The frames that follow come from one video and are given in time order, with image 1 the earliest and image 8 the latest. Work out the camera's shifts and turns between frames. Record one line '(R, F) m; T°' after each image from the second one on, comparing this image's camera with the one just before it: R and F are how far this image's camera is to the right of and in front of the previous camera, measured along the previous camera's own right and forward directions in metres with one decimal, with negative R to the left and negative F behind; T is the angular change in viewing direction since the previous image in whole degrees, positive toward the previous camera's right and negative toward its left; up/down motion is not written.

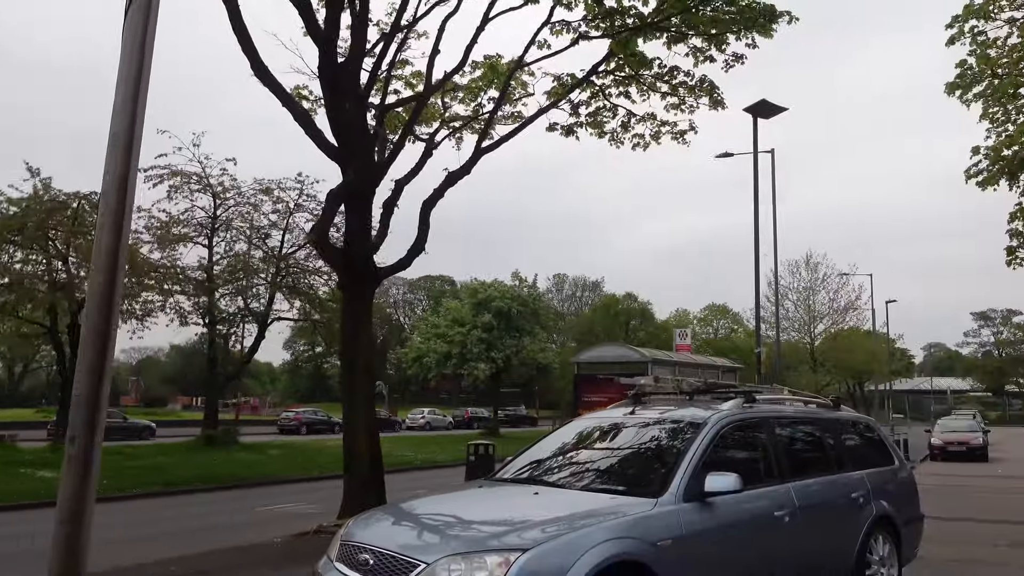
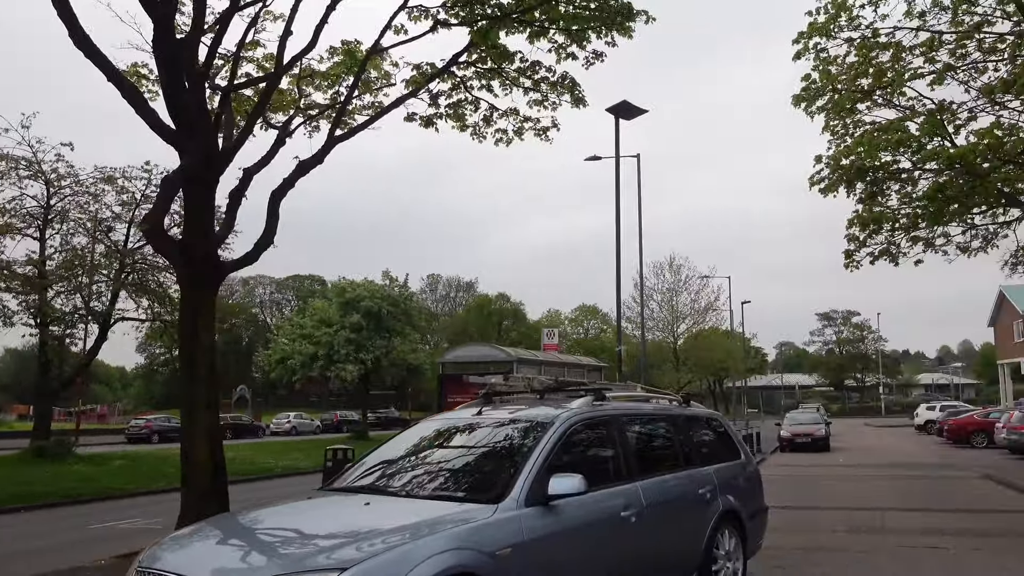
(+0.2, +0.3) m; +9°
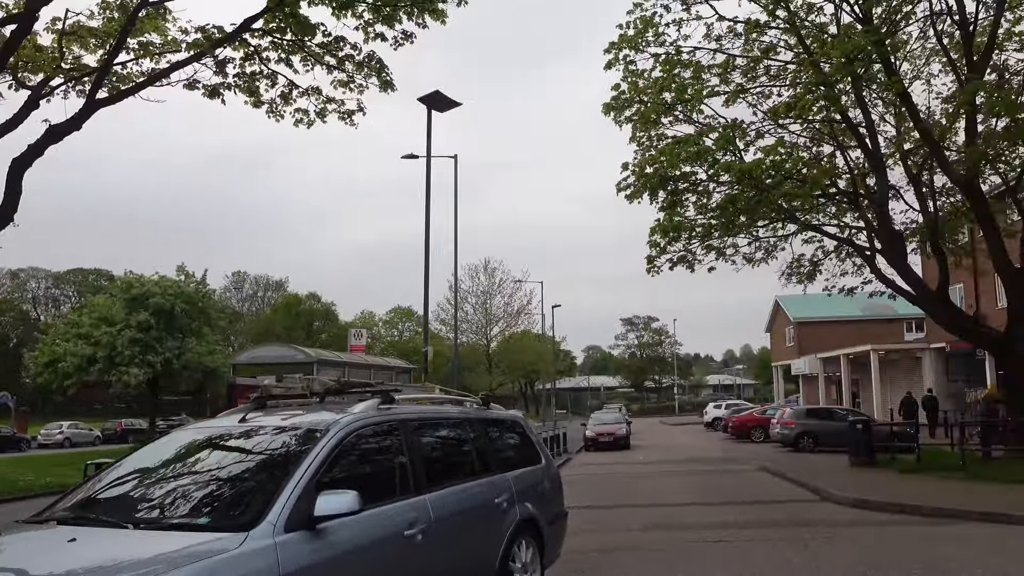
(+0.2, +0.5) m; +14°
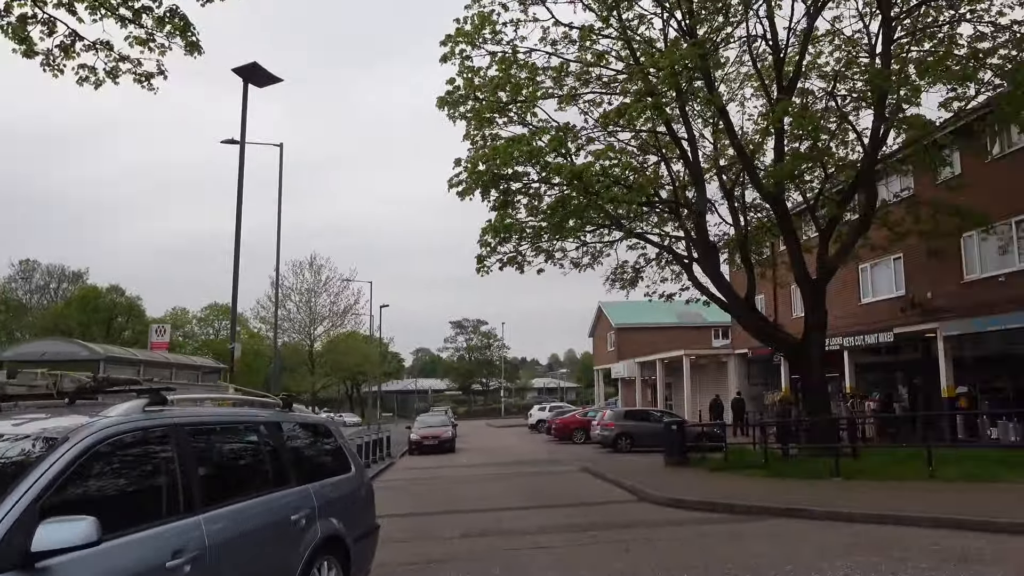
(+0.1, +0.5) m; +13°
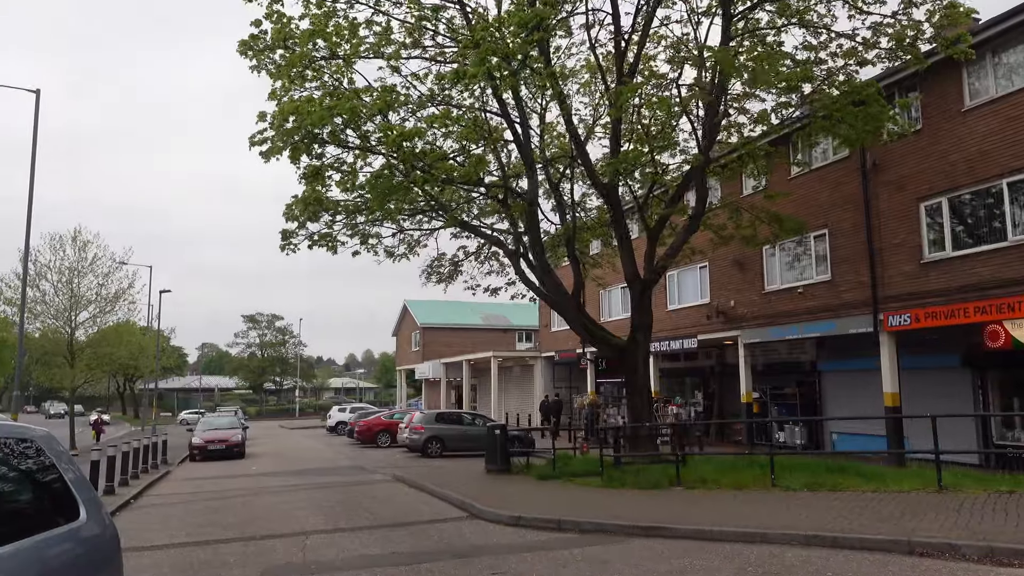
(-0.2, +1.6) m; +15°
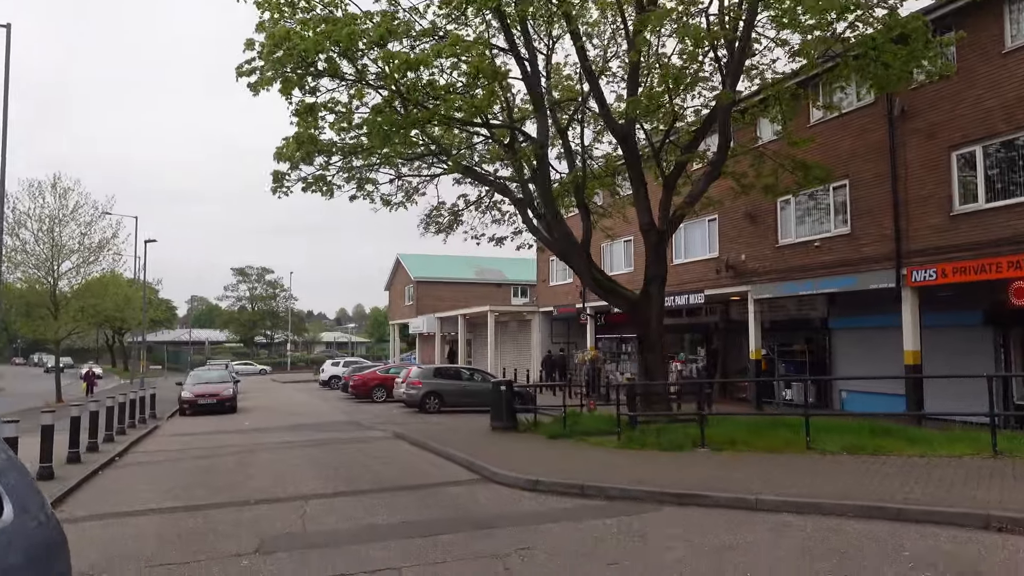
(-0.3, +0.9) m; +1°
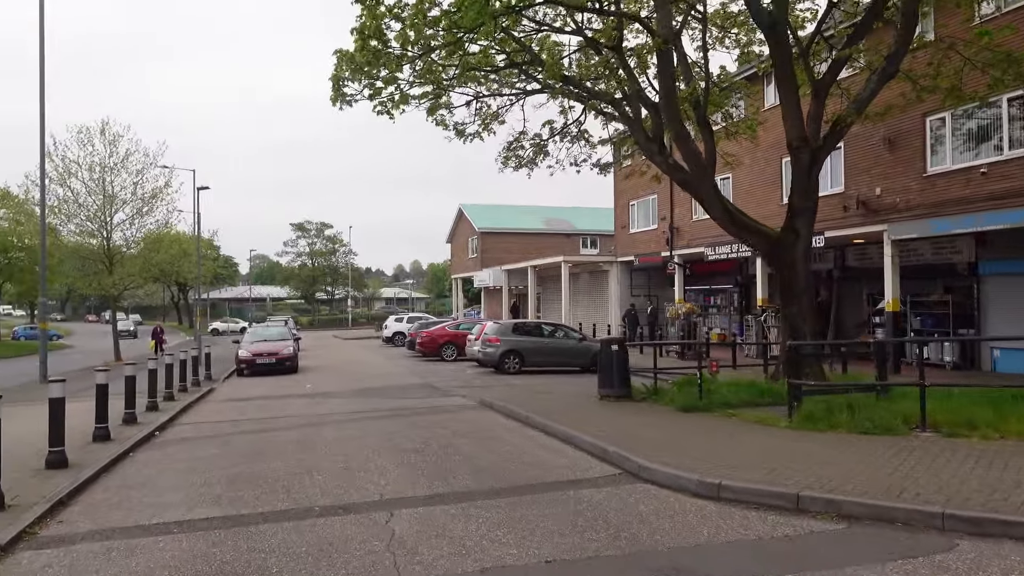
(-0.9, +2.6) m; -4°
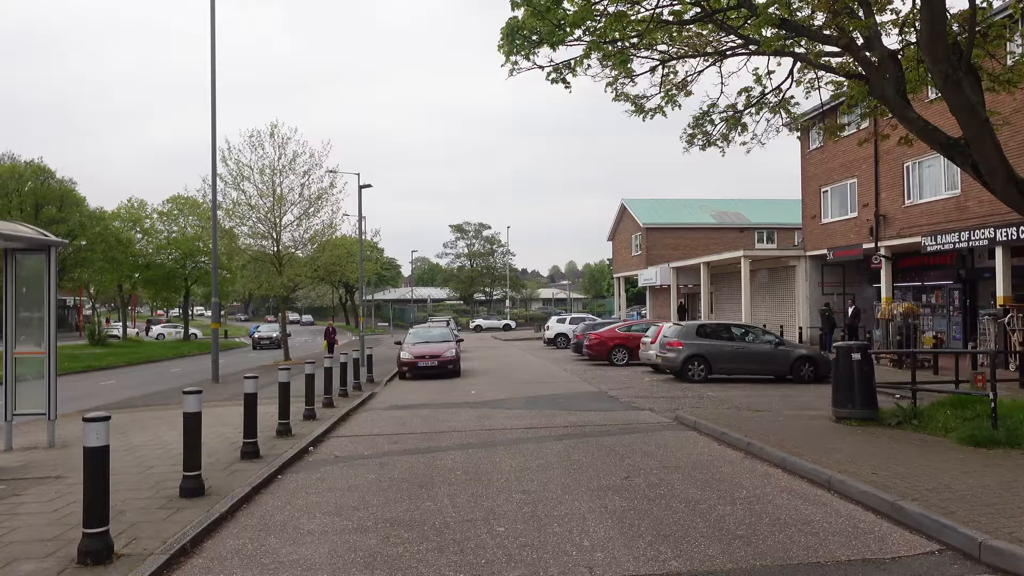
(-0.7, +1.9) m; -11°
